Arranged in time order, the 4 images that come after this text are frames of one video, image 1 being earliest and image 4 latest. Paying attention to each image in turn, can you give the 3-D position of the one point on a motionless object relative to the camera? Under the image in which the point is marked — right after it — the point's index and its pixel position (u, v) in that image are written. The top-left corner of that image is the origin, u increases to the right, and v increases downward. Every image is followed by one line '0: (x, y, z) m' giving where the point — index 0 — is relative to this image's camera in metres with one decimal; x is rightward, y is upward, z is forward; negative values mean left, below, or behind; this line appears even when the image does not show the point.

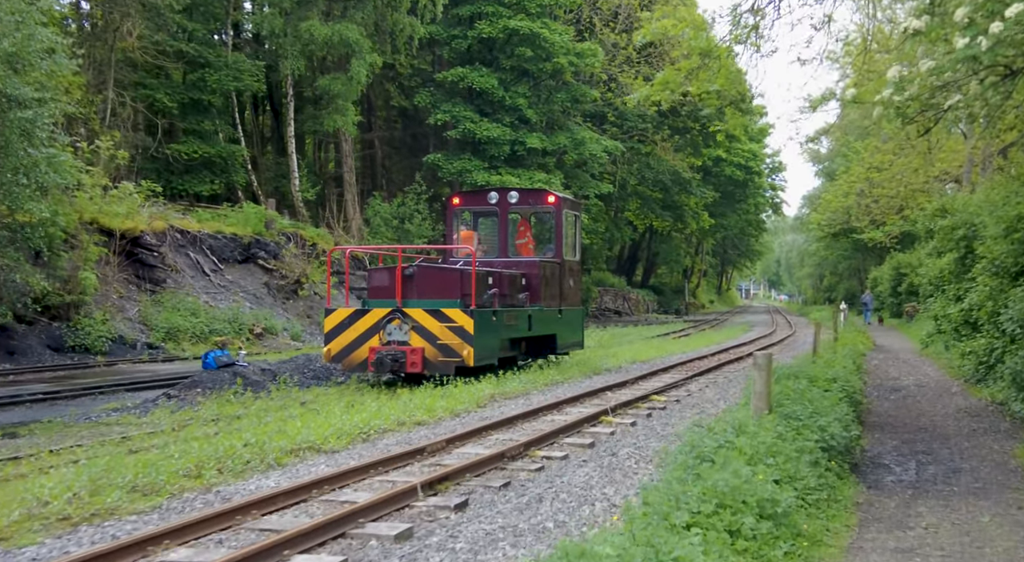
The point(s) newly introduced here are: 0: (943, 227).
0: (+7.7, +1.0, +18.8) m
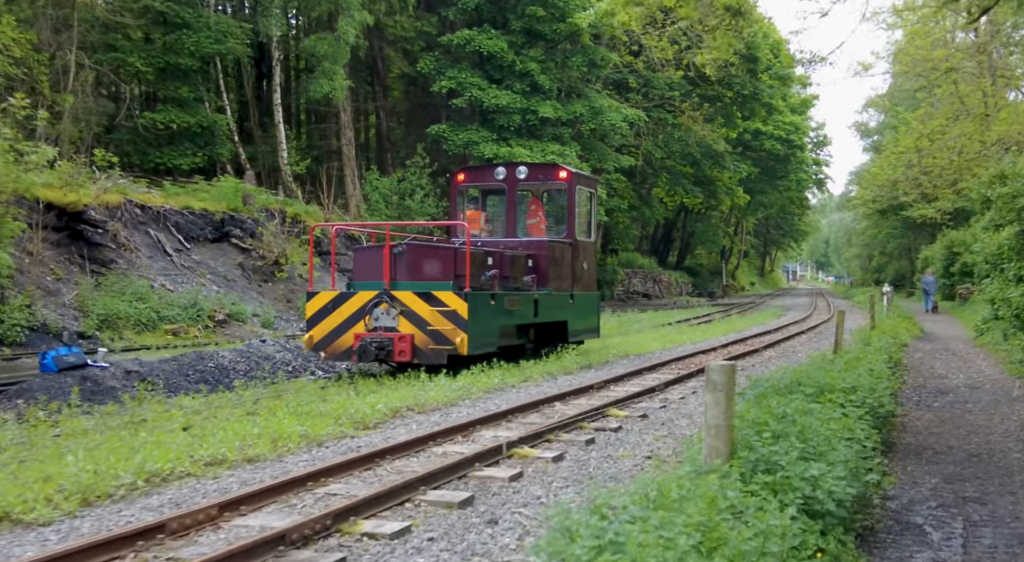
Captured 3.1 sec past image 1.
0: (+7.3, +1.3, +15.7) m
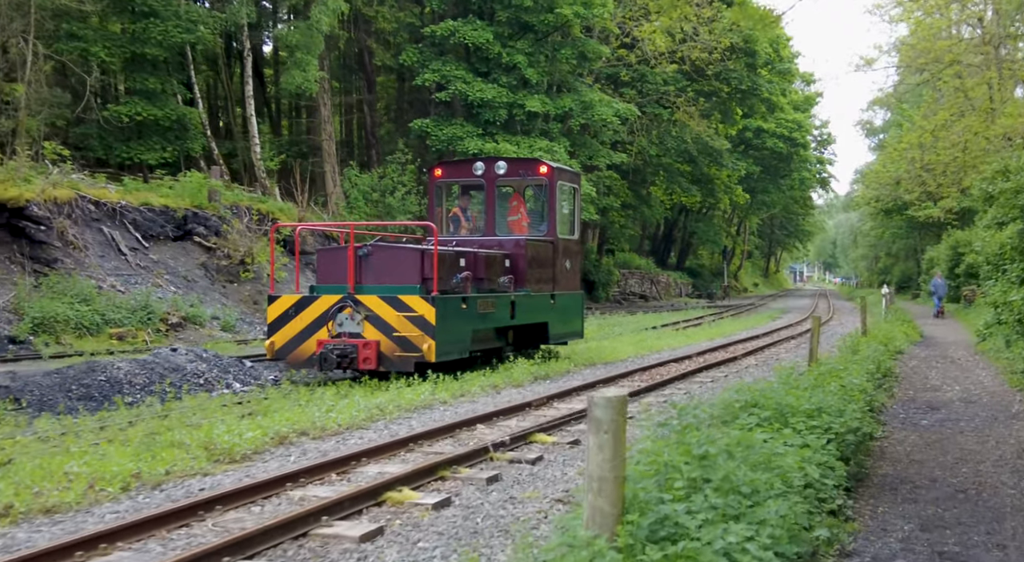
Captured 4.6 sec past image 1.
0: (+6.7, +1.2, +14.4) m
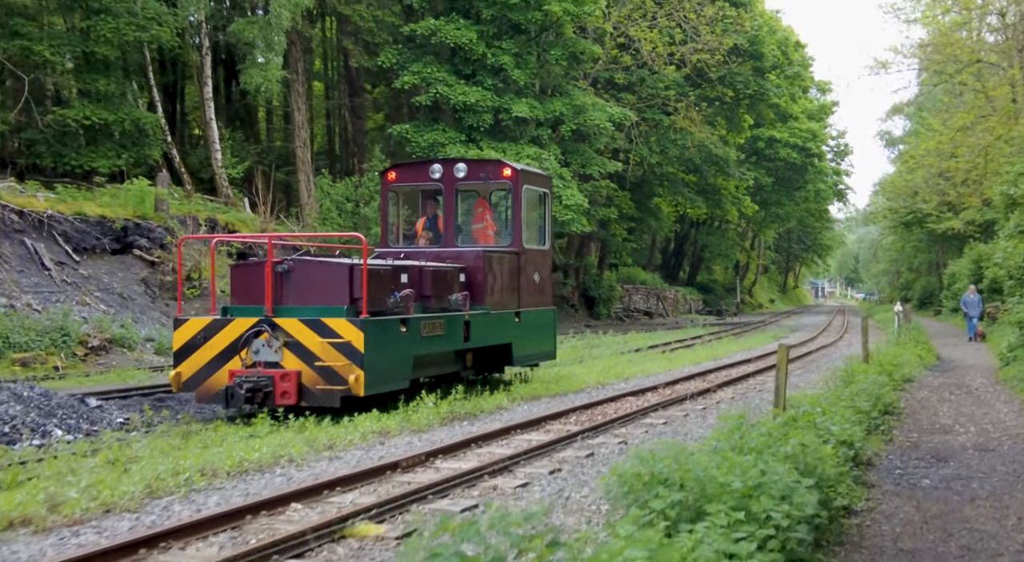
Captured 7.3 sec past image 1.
0: (+5.9, +1.0, +12.1) m
